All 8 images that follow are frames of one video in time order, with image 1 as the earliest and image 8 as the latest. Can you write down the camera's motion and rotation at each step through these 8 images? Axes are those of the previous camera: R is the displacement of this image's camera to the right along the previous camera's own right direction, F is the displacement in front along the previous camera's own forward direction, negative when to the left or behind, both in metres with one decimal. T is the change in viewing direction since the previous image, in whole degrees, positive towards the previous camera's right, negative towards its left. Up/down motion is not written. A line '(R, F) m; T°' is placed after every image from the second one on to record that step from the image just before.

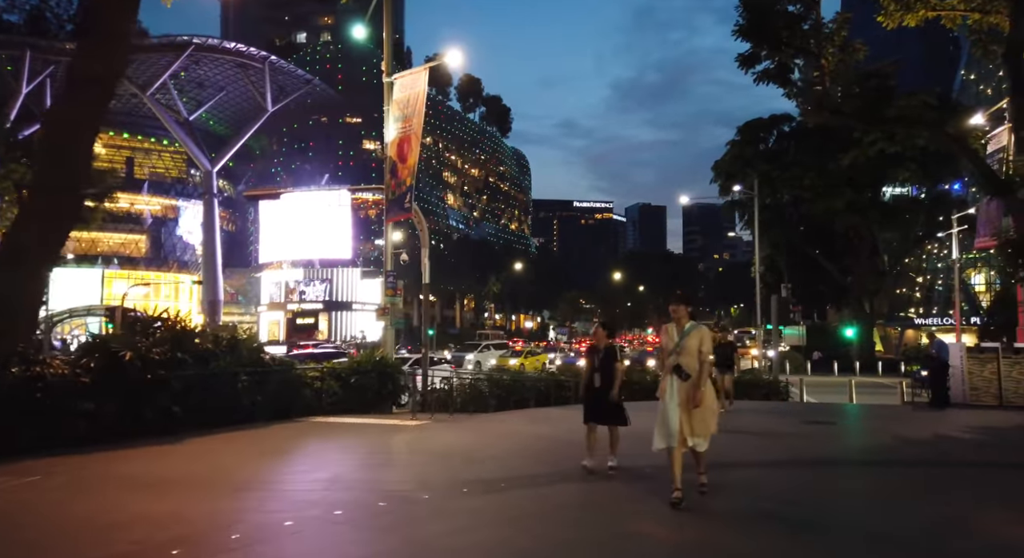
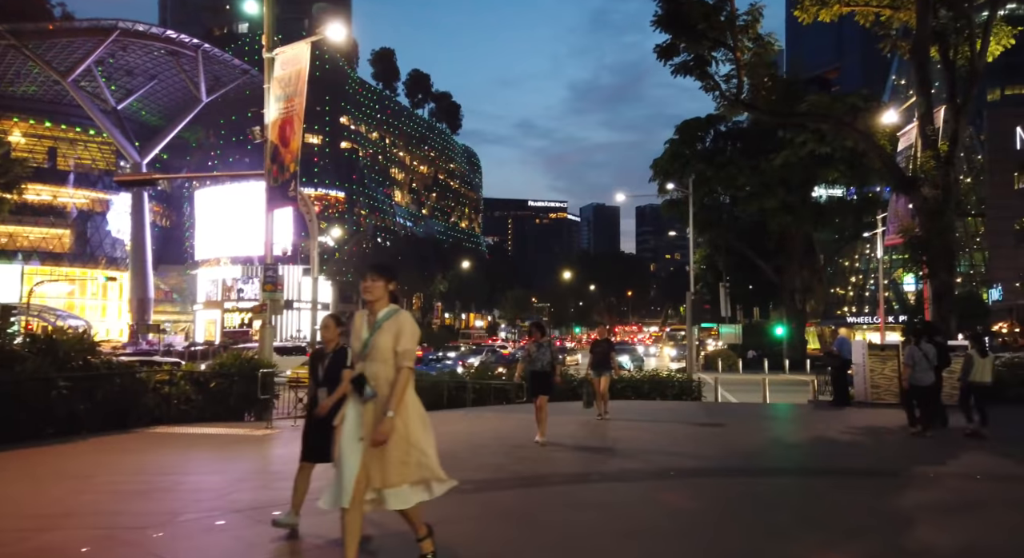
(+1.3, +0.7) m; +4°
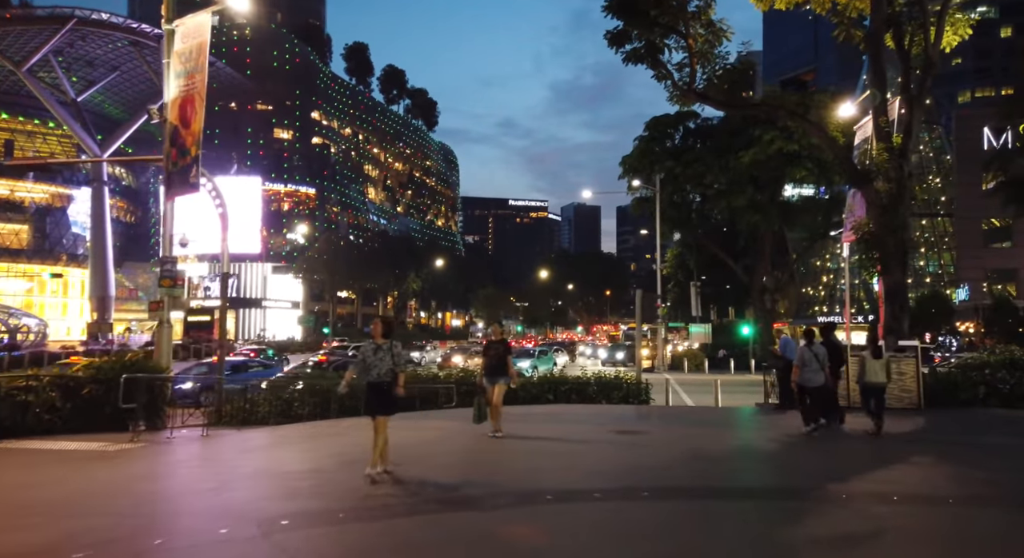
(+1.0, +0.9) m; +1°
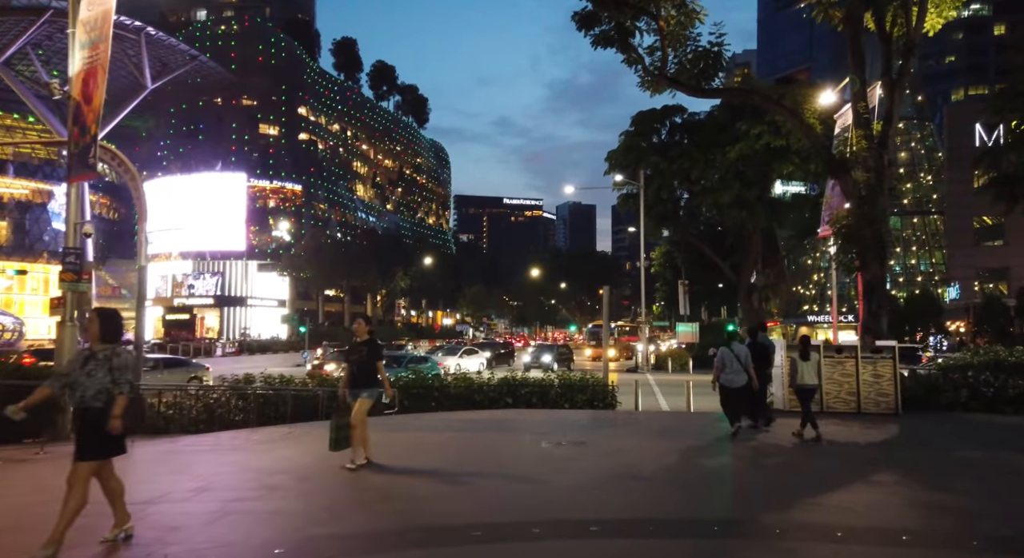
(+0.9, +1.1) m; 0°
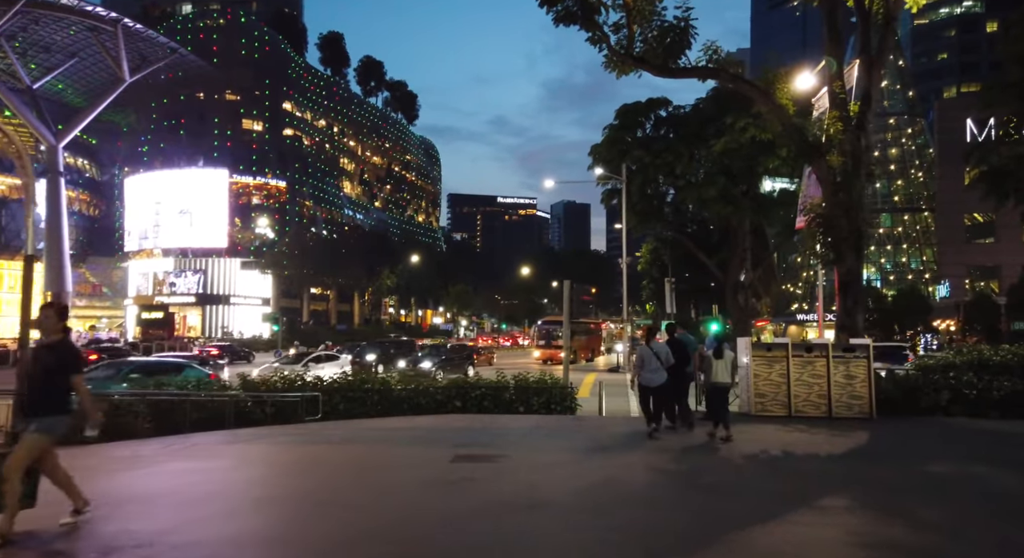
(+0.9, +1.2) m; 0°
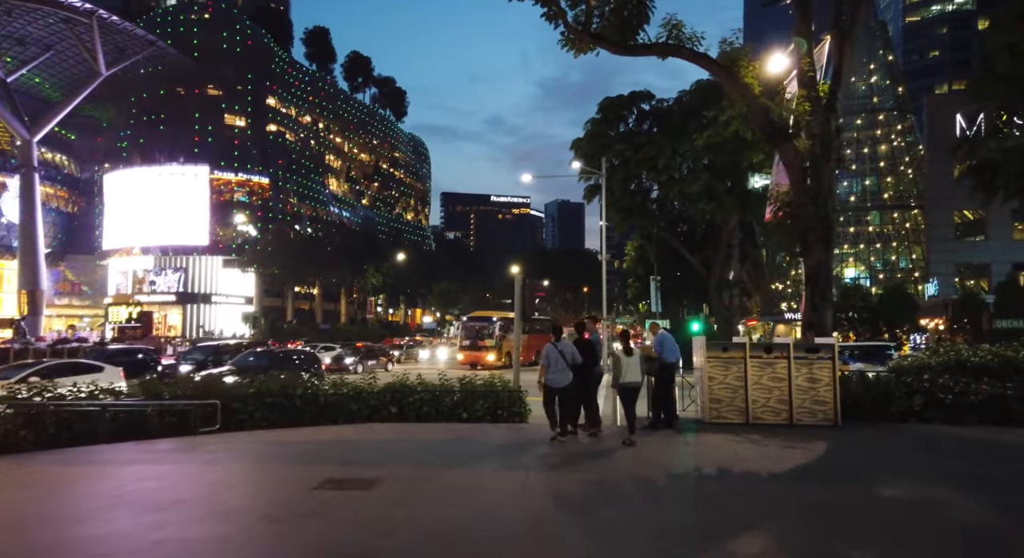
(+1.0, +1.2) m; 0°
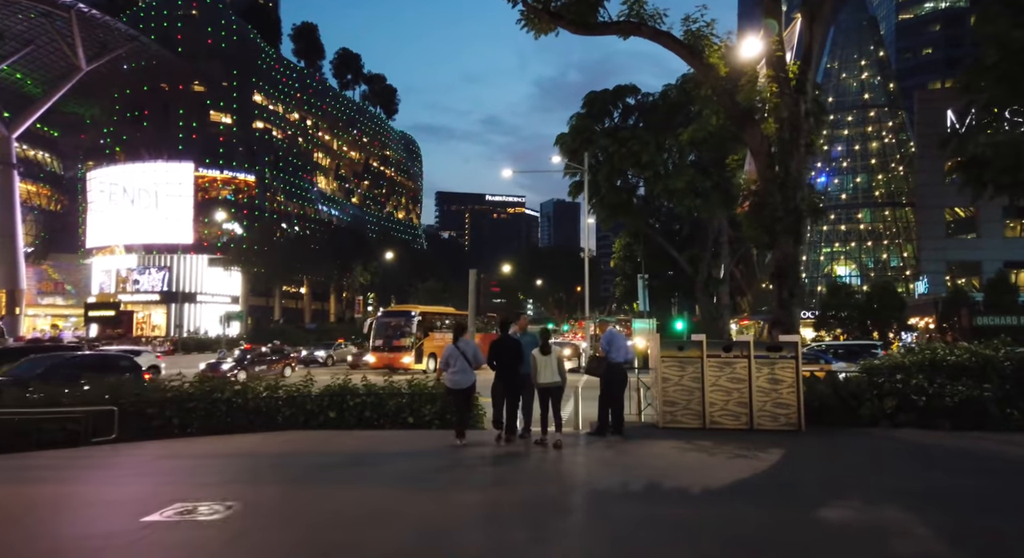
(+0.8, +0.9) m; 0°
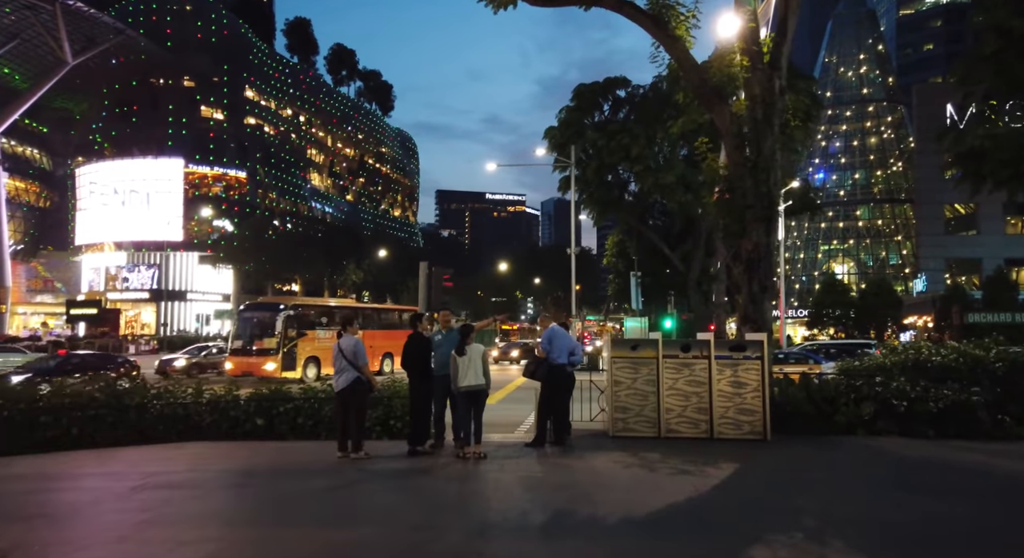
(+0.9, +1.1) m; 0°
